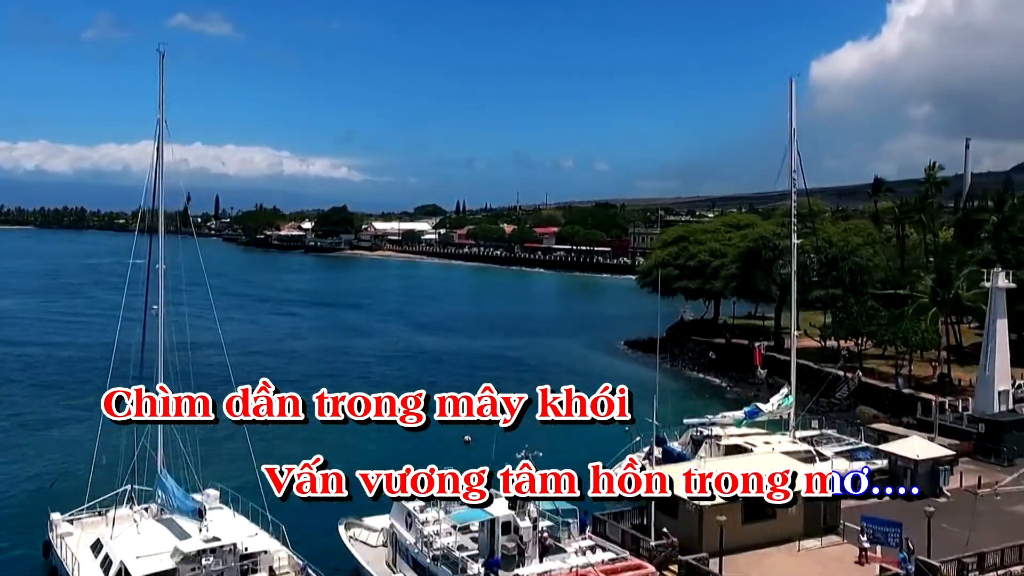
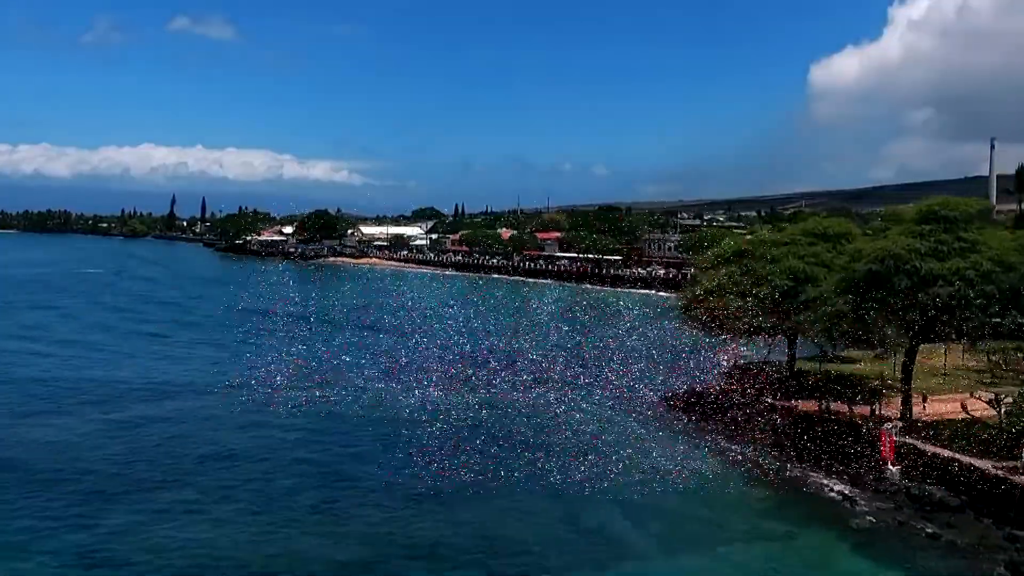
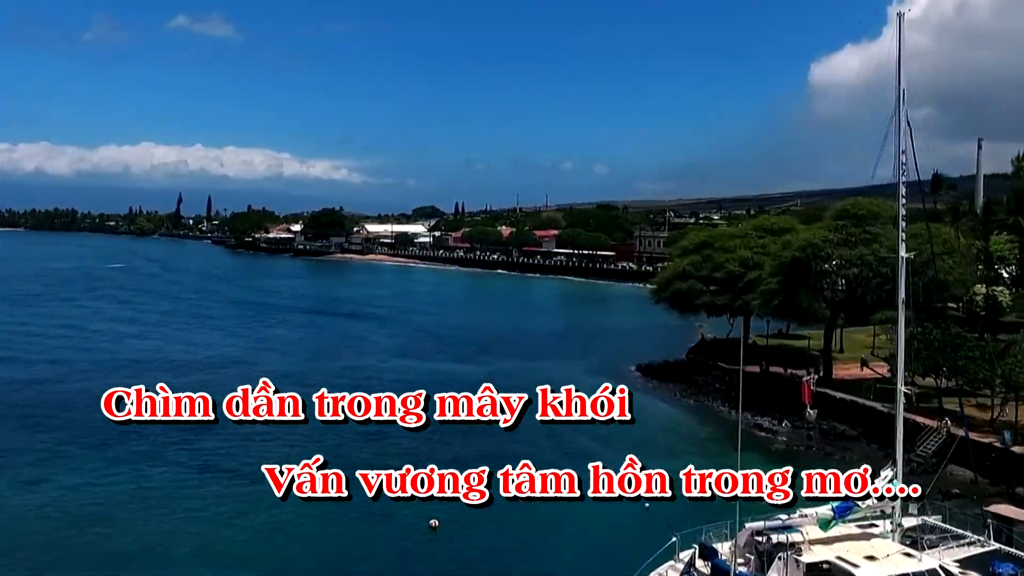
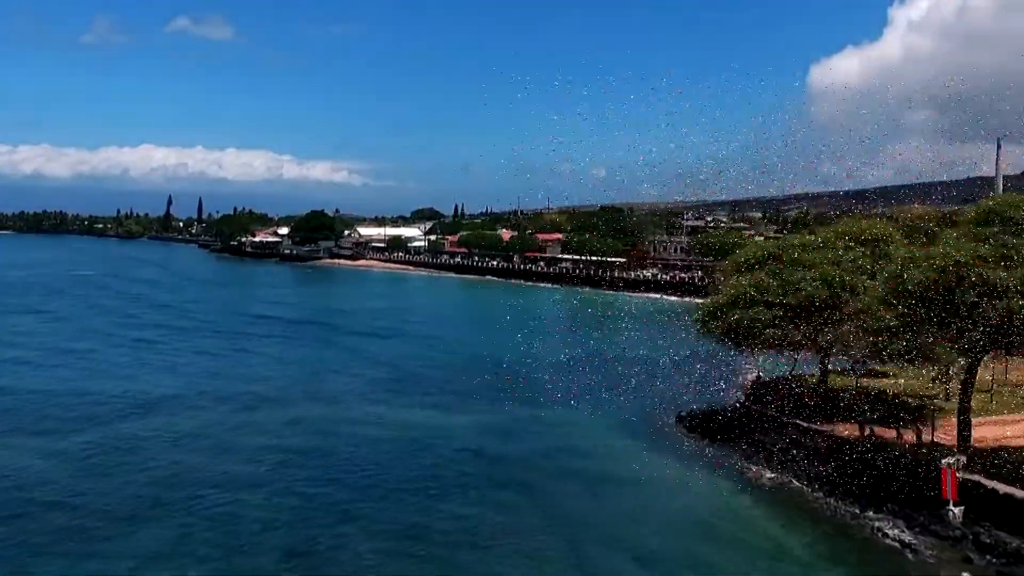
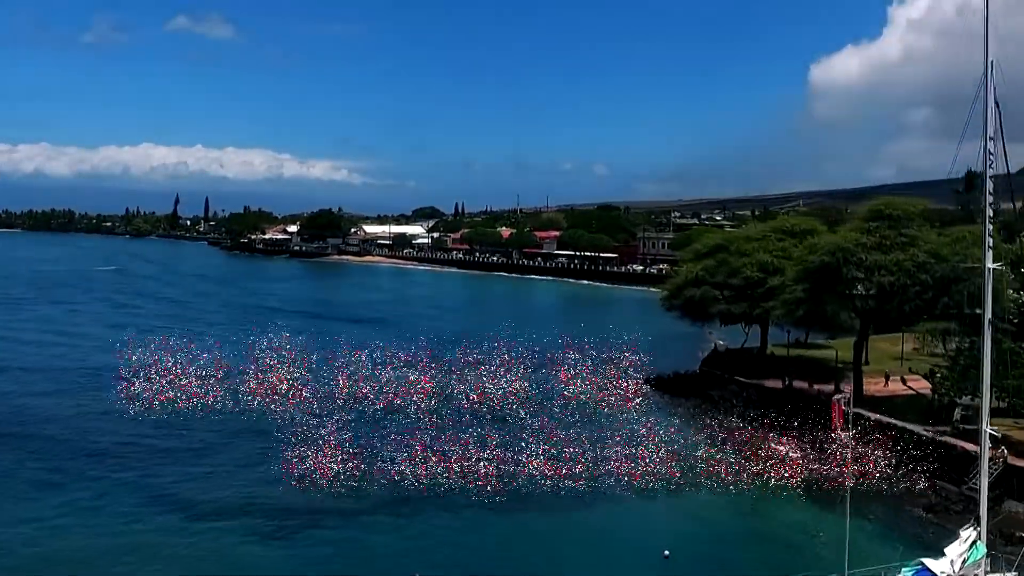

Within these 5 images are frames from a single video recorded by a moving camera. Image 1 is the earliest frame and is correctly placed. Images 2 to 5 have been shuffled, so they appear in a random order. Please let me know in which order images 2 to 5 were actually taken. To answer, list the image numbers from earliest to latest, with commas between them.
3, 5, 2, 4
